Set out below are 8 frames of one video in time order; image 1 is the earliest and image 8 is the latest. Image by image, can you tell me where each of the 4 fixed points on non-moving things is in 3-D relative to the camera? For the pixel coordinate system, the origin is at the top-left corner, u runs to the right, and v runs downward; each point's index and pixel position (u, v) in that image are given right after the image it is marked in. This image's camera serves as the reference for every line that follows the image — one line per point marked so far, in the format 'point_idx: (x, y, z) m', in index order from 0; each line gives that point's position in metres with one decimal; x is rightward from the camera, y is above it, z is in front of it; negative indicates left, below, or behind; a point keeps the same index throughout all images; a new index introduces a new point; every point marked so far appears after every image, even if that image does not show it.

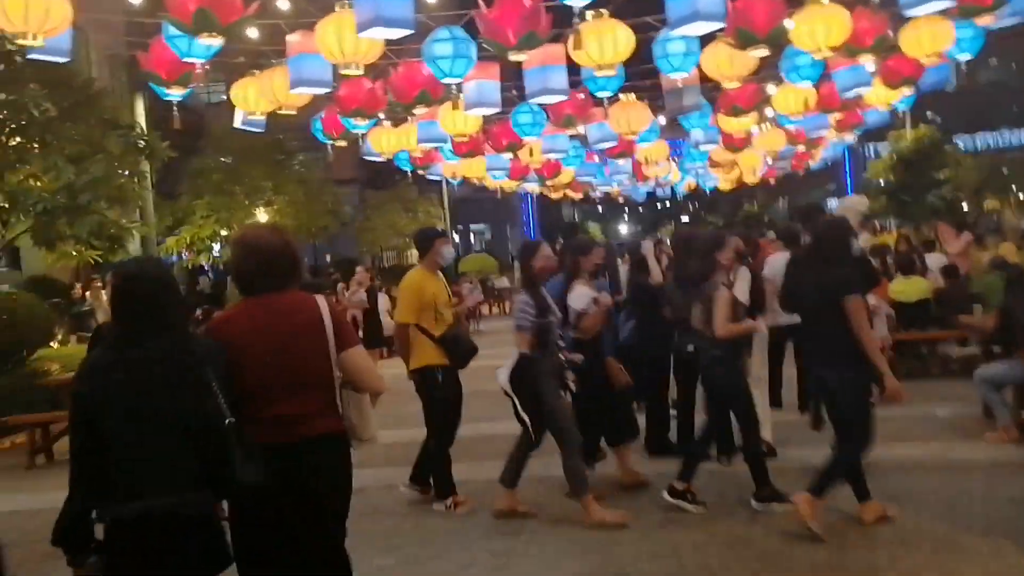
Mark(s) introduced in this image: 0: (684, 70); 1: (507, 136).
0: (+2.0, +2.6, +11.0) m
1: (-0.1, +2.6, +16.2) m
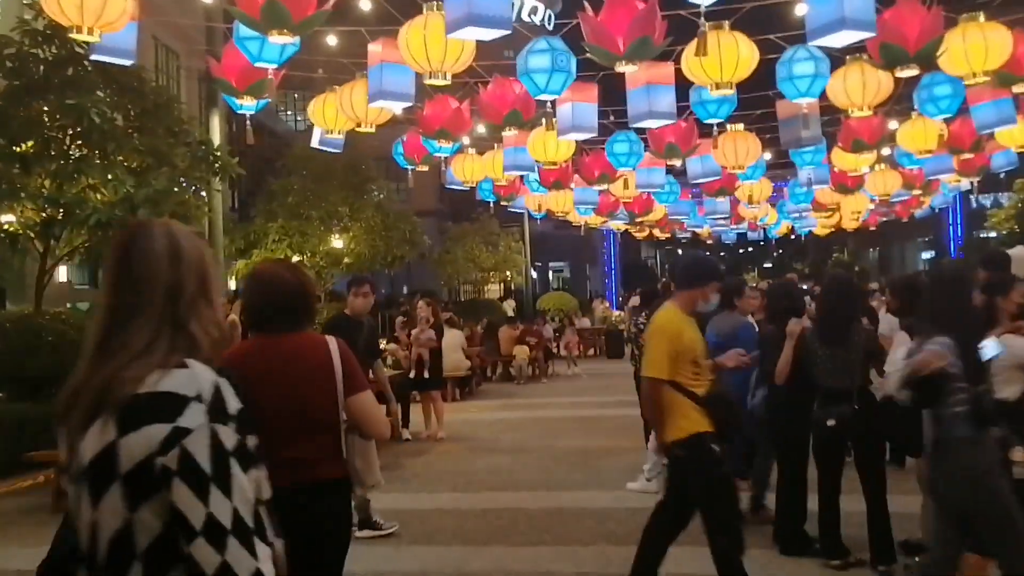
0: (+3.1, +2.0, +9.7) m
1: (+1.4, +2.0, +15.0) m
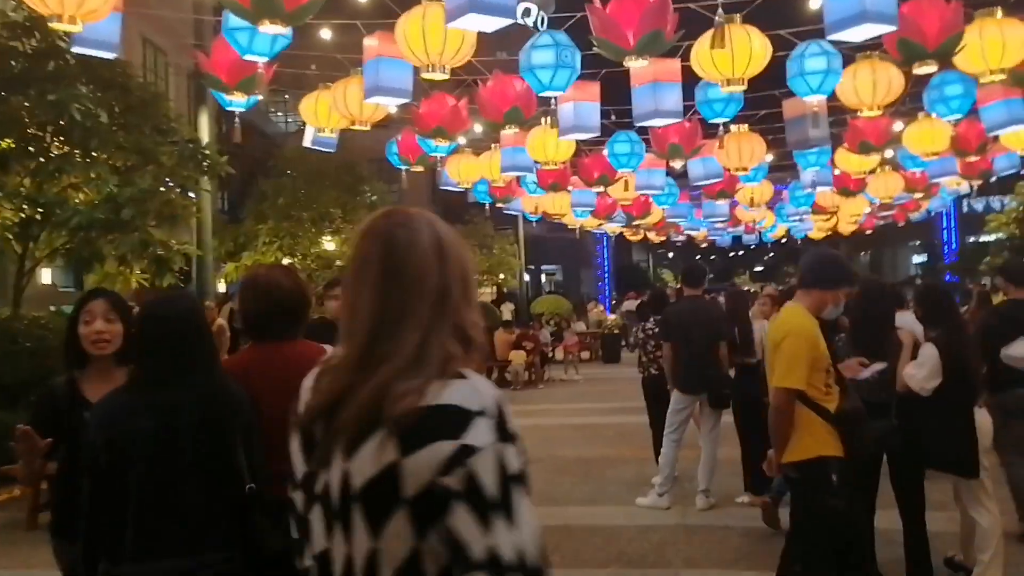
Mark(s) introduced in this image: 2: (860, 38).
0: (+3.1, +2.0, +9.3) m
1: (+1.4, +1.9, +14.6) m
2: (+2.7, +1.9, +7.2) m
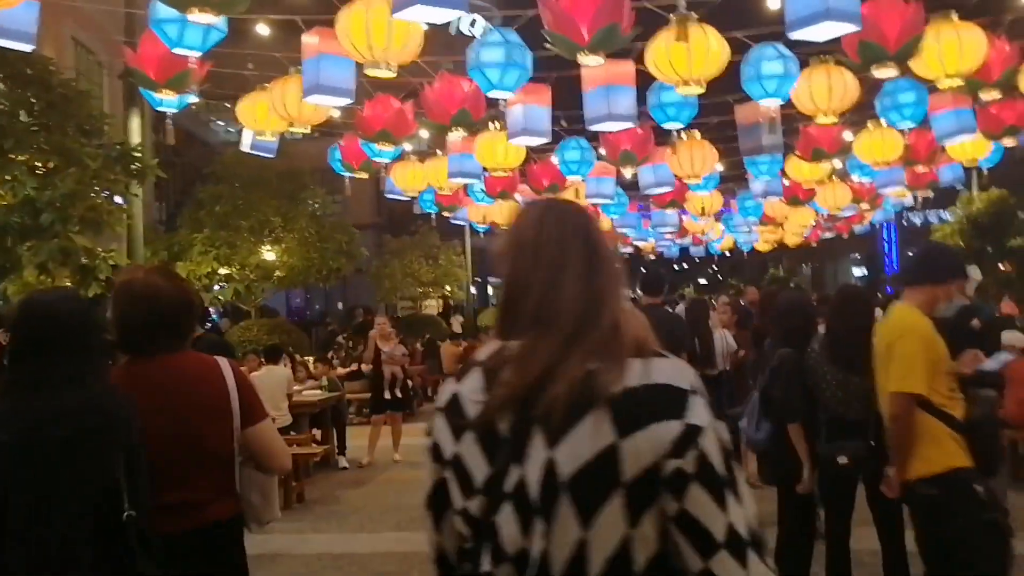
0: (+2.6, +1.9, +9.1) m
1: (+0.6, +1.7, +14.3) m
2: (+2.3, +1.9, +6.9) m
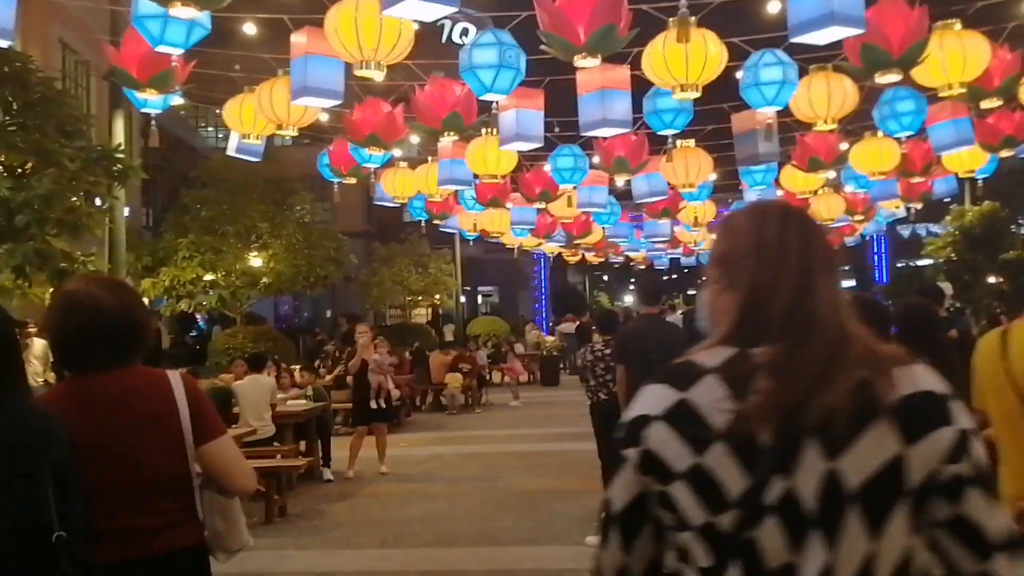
0: (+2.5, +1.8, +8.9) m
1: (+0.4, +1.6, +14.1) m
2: (+2.2, +1.8, +6.7) m
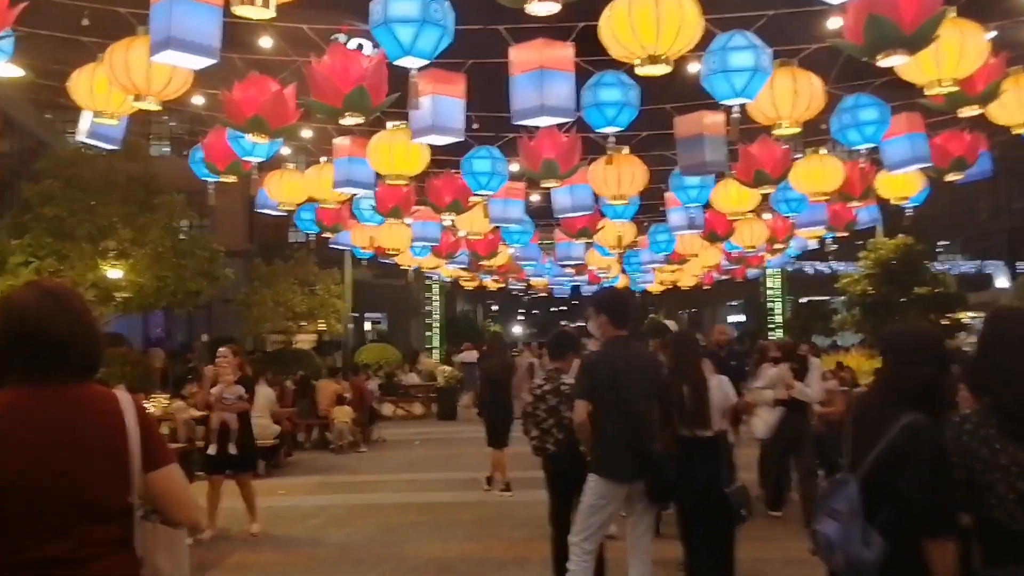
0: (+1.9, +1.6, +7.5) m
1: (-0.8, +1.3, +12.4) m
2: (+1.9, +1.7, +5.3) m
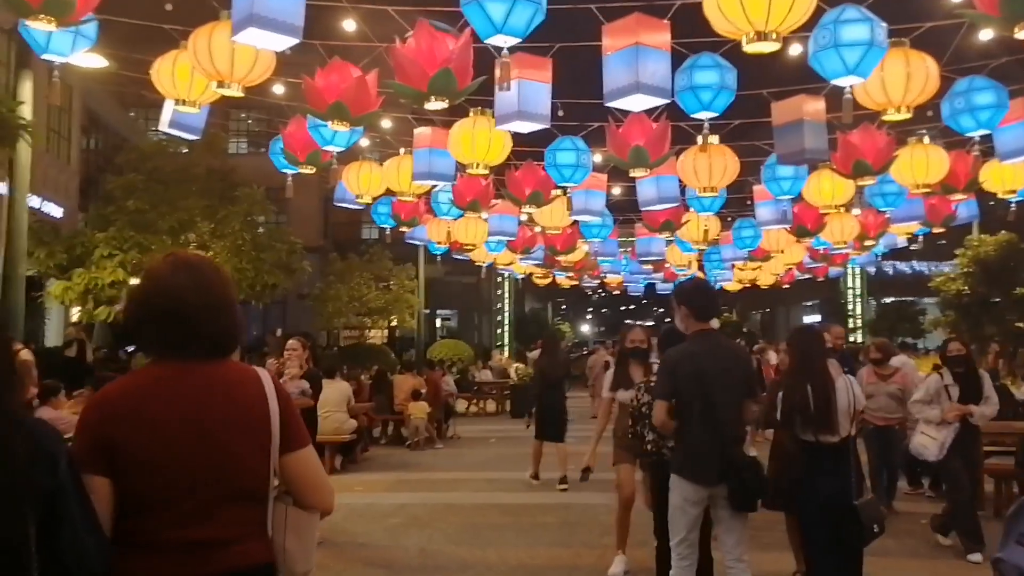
0: (+2.6, +1.6, +7.0) m
1: (+0.3, +1.4, +12.1) m
2: (+2.4, +1.7, +4.8) m
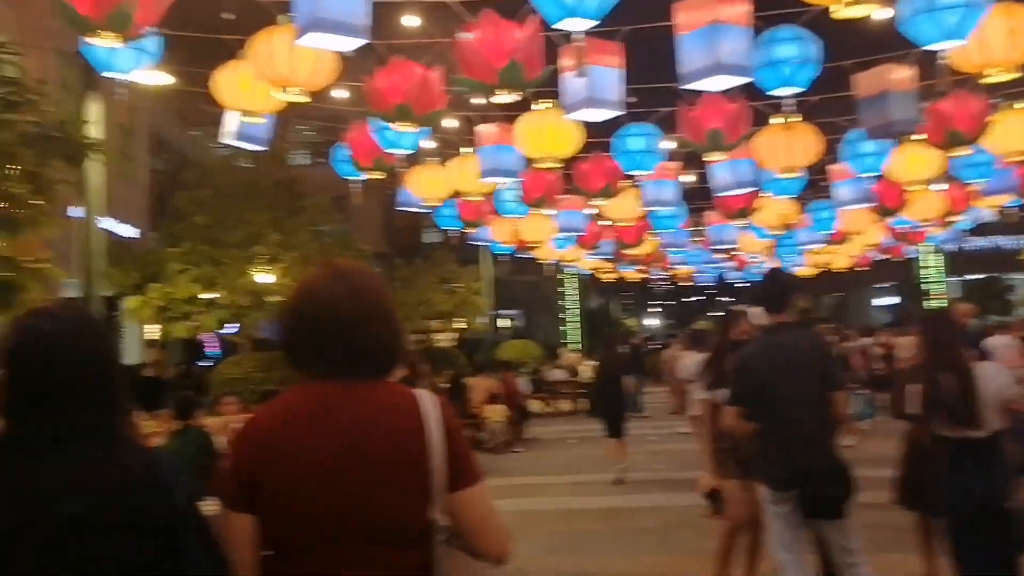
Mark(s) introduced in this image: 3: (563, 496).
0: (+3.1, +1.8, +6.5) m
1: (+1.1, +1.4, +11.7) m
2: (+2.8, +1.8, +4.3) m
3: (+0.5, -2.1, +9.3) m
